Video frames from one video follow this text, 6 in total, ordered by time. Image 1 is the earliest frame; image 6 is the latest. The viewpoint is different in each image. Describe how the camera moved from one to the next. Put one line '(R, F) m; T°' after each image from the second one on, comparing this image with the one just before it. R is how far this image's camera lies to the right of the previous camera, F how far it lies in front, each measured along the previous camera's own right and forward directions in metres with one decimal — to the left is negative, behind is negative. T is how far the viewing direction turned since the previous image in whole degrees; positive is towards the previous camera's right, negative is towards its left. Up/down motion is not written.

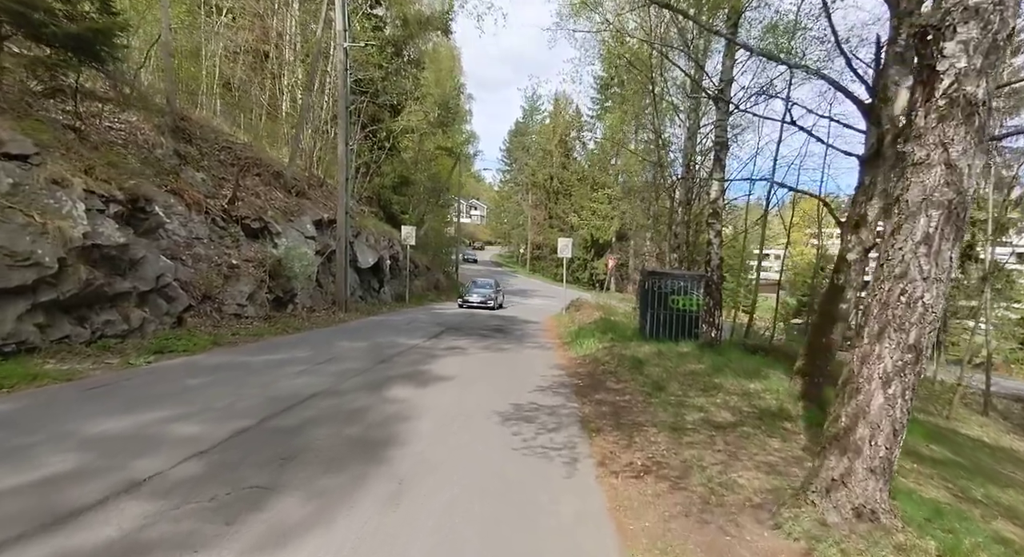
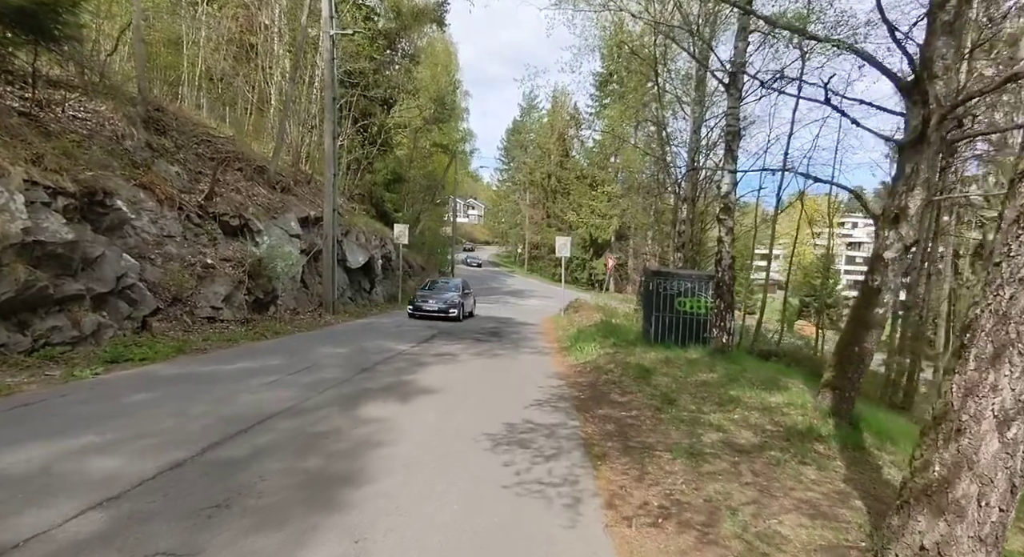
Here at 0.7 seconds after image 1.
(+0.1, +1.0) m; 0°
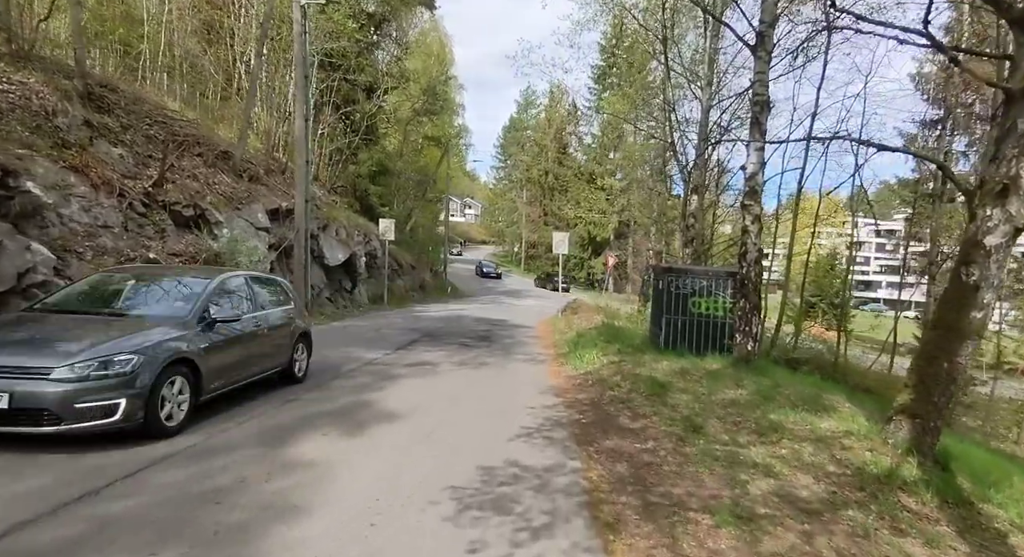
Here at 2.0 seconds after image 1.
(+0.2, +1.8) m; 0°
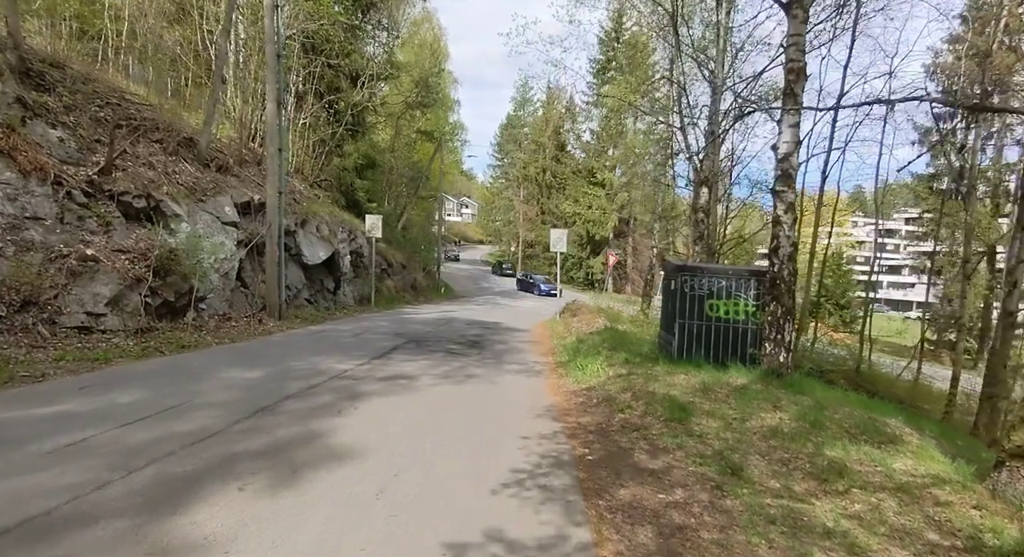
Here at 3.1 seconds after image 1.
(+0.1, +1.5) m; 0°
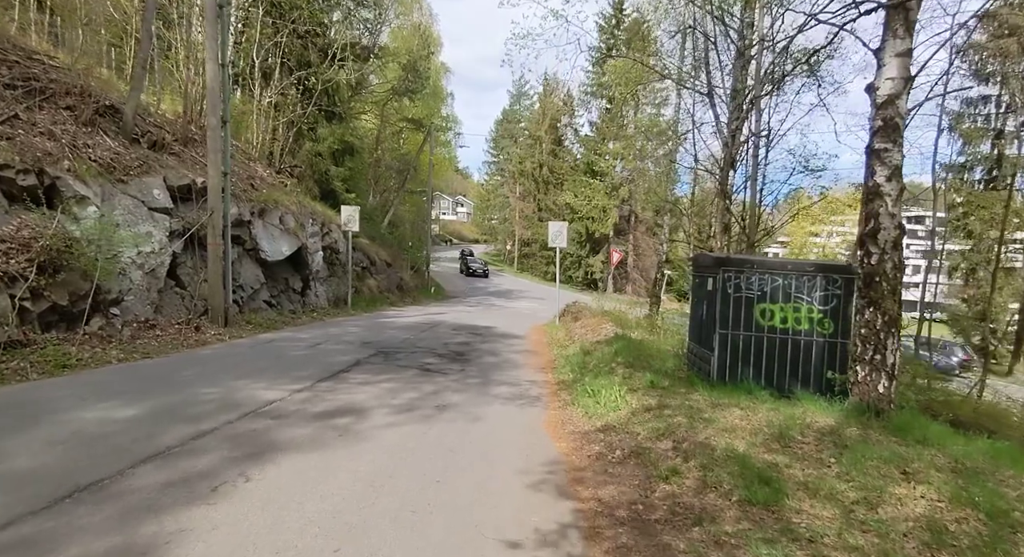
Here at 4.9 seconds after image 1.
(+0.1, +2.6) m; 0°
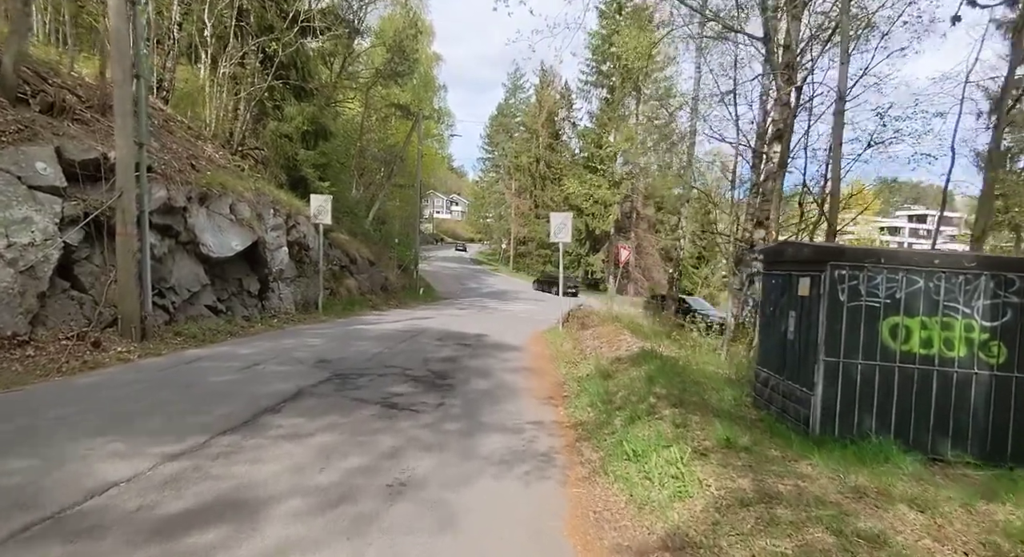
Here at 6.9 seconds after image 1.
(0.0, +2.9) m; 0°
